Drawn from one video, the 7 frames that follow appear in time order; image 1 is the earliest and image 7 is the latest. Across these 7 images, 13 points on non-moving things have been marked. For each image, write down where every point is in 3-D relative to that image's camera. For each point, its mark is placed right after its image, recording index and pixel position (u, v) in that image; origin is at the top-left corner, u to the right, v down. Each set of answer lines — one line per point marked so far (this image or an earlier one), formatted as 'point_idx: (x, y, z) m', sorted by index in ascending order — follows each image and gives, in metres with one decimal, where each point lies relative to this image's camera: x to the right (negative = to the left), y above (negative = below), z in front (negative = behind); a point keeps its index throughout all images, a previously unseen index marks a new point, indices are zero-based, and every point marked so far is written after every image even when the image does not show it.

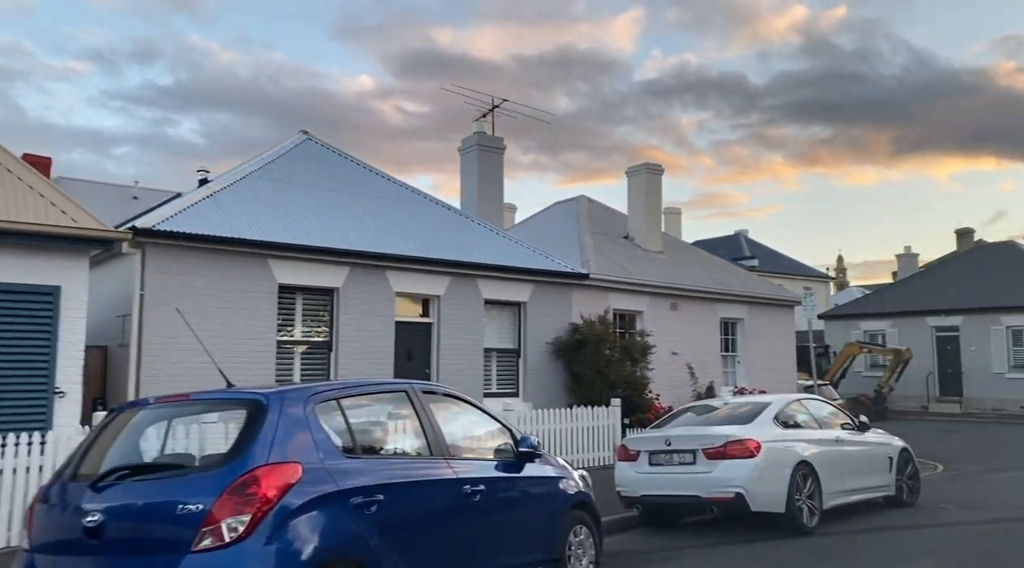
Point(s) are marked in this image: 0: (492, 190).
0: (-0.4, +2.0, +17.4) m
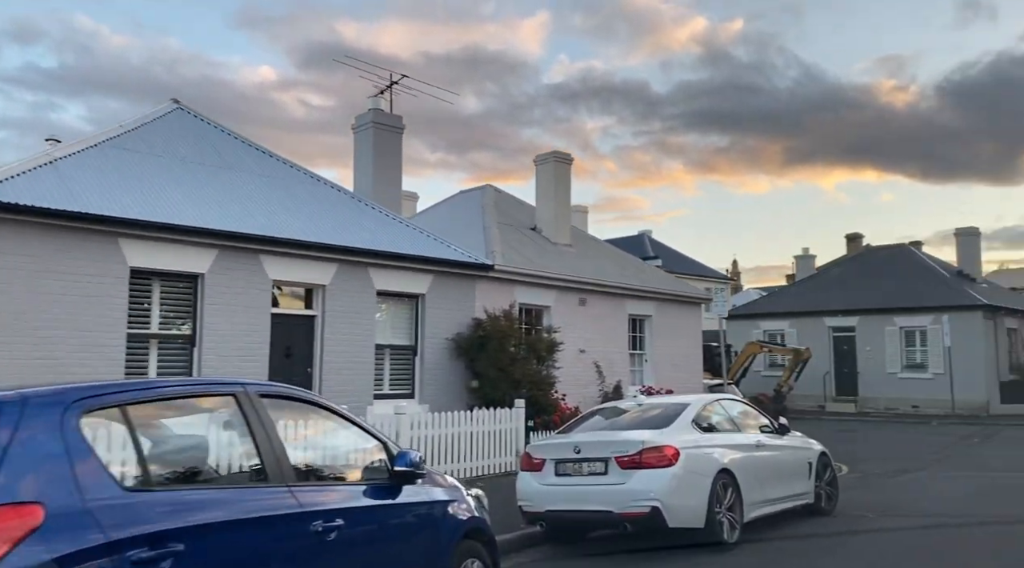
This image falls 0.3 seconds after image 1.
0: (-2.4, +2.2, +16.0) m
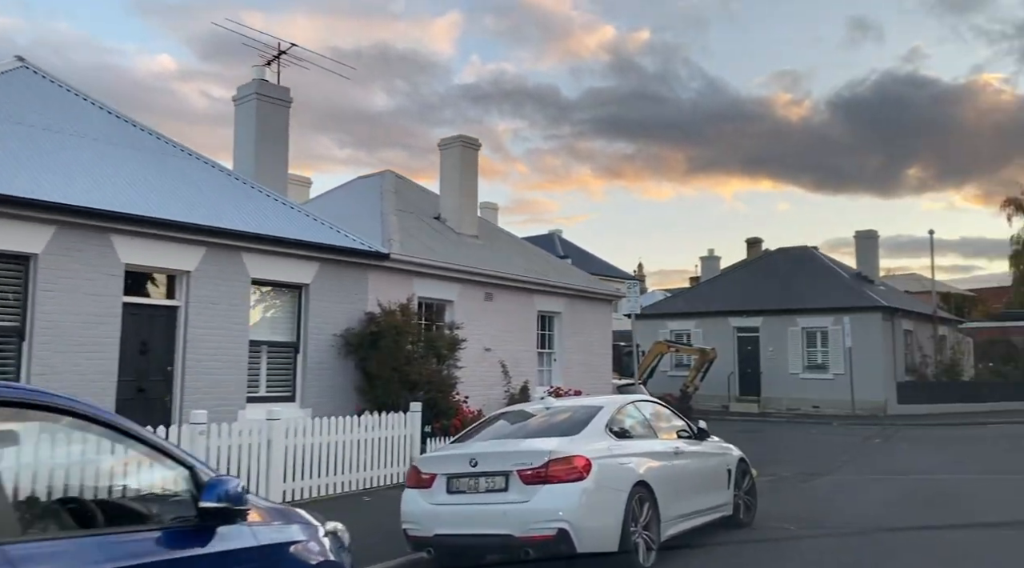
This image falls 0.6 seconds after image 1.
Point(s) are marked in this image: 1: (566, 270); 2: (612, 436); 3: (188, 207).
0: (-4.2, +2.4, +14.4) m
1: (+1.2, +0.3, +18.0) m
2: (+0.9, -1.4, +7.3) m
3: (-4.4, +1.0, +11.0) m
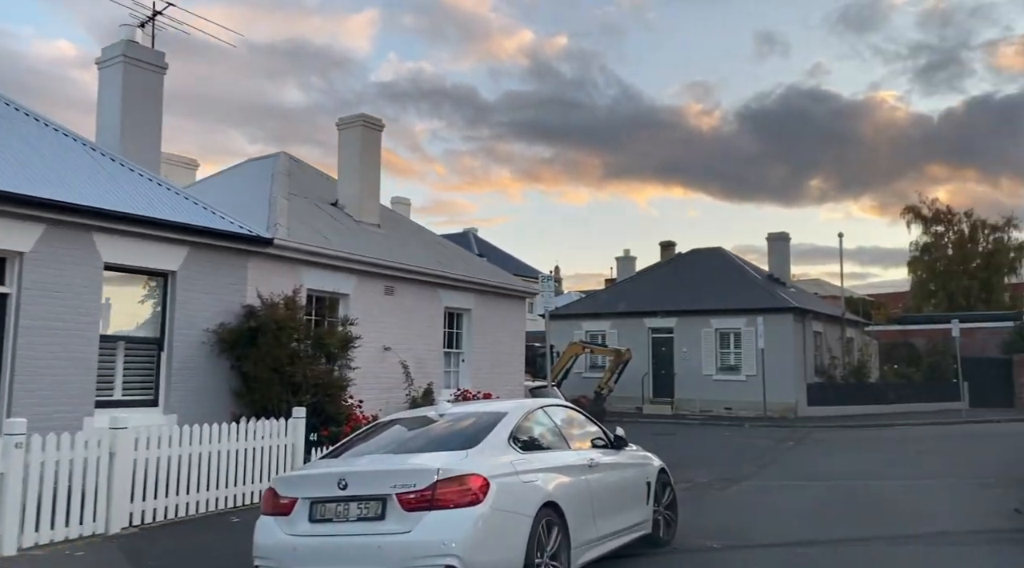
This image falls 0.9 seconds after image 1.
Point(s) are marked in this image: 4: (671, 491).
0: (-5.8, +2.6, +12.7) m
1: (-0.7, +0.4, +16.9) m
2: (0.0, -1.3, +6.2) m
3: (-5.6, +1.2, +9.3) m
4: (+1.7, -2.2, +8.5) m
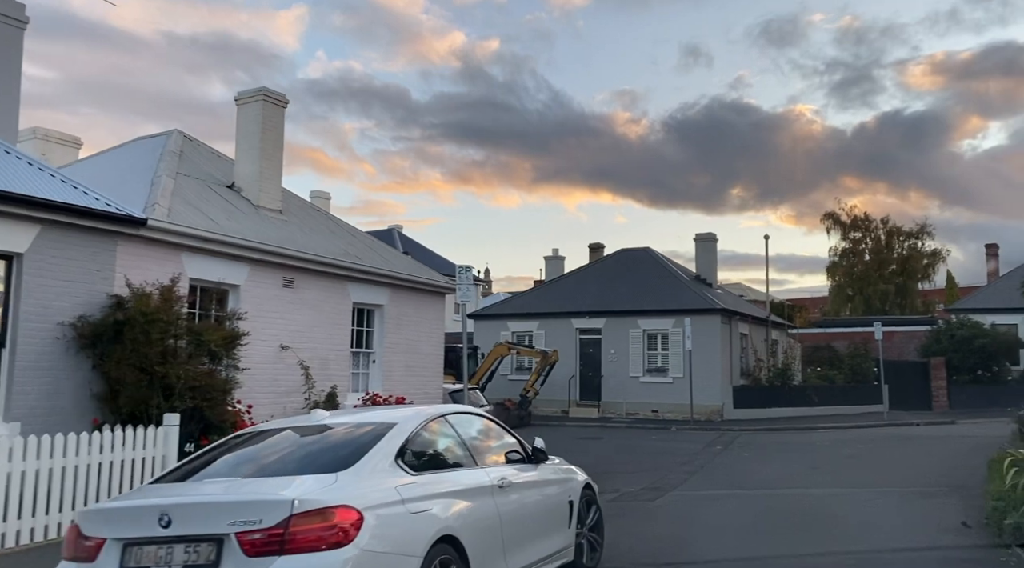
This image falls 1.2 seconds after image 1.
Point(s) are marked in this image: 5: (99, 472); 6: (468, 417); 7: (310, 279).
0: (-7.0, +2.7, +11.0) m
1: (-2.3, +0.5, +15.5) m
2: (-0.6, -1.1, +5.0) m
3: (-6.5, +1.4, +7.5) m
4: (+0.8, -2.1, +7.4) m
5: (-4.3, -1.9, +8.3) m
6: (-0.4, -1.0, +6.2) m
7: (-3.2, +0.1, +12.9) m
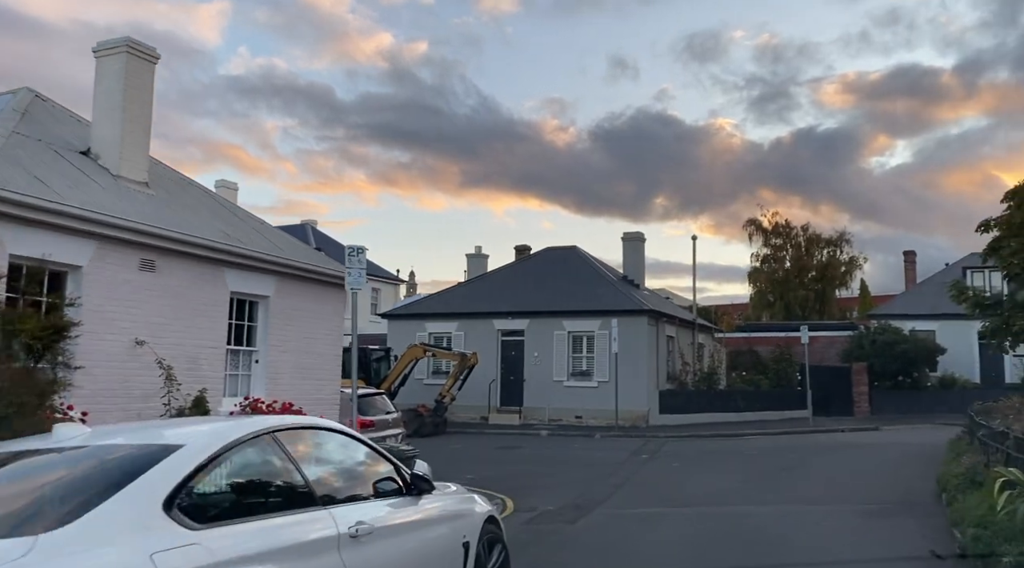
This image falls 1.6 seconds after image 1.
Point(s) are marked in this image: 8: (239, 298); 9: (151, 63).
0: (-8.0, +3.0, +8.6) m
1: (-3.9, +0.7, +13.6) m
2: (-1.2, -0.9, +3.2) m
3: (-7.3, +1.7, +5.3) m
4: (-0.1, -1.9, +5.8) m
5: (-5.2, -1.7, +6.2) m
6: (-1.1, -0.8, +4.5) m
7: (-4.5, +0.3, +10.9) m
8: (-4.1, -0.2, +12.2) m
9: (-5.3, +3.3, +12.0) m
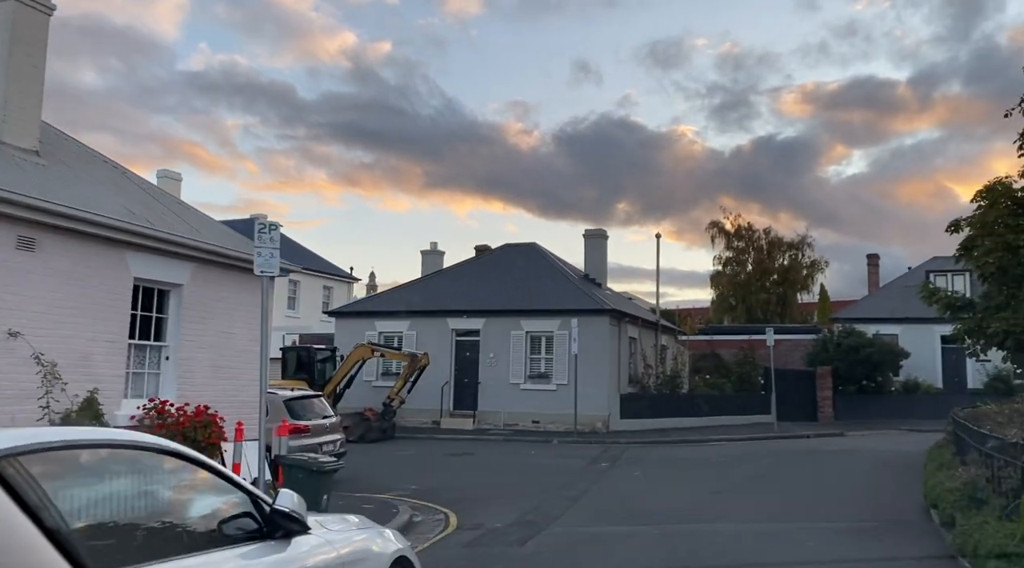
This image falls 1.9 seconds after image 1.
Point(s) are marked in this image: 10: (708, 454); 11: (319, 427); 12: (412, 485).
0: (-8.5, +3.3, +6.9) m
1: (-4.6, +0.9, +12.1) m
2: (-1.6, -0.7, +1.9) m
3: (-7.7, +2.0, +3.6) m
4: (-0.5, -1.7, +4.5) m
5: (-5.6, -1.5, +4.6) m
6: (-1.5, -0.6, +3.1) m
7: (-5.2, +0.5, +9.4) m
8: (-4.9, 0.0, +10.7) m
9: (-6.0, +3.5, +10.4) m
10: (+4.8, -4.2, +19.8) m
11: (-3.7, -2.8, +15.6) m
12: (-1.9, -3.9, +15.5) m
